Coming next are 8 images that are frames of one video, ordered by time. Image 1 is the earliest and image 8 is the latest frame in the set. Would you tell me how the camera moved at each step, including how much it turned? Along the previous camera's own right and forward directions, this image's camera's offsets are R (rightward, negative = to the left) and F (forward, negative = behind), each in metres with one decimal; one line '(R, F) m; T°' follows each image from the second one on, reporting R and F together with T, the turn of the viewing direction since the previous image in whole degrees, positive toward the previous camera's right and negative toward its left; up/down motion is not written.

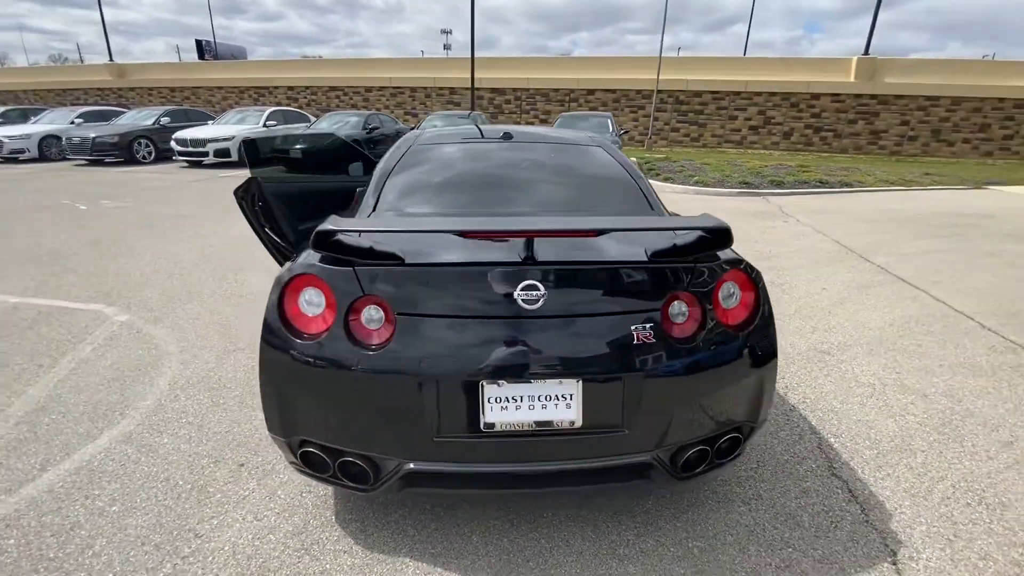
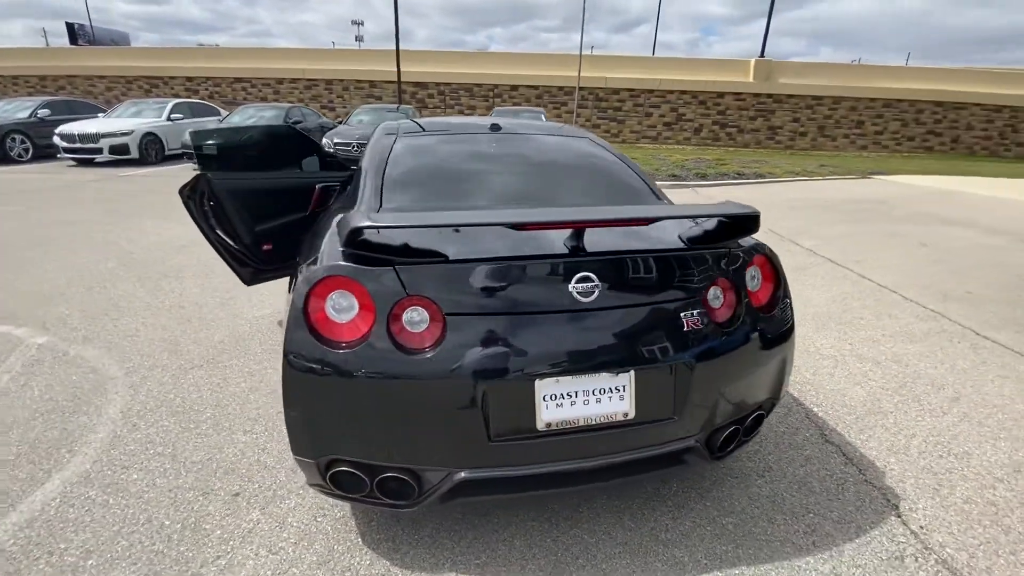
(-0.4, +0.1) m; +9°
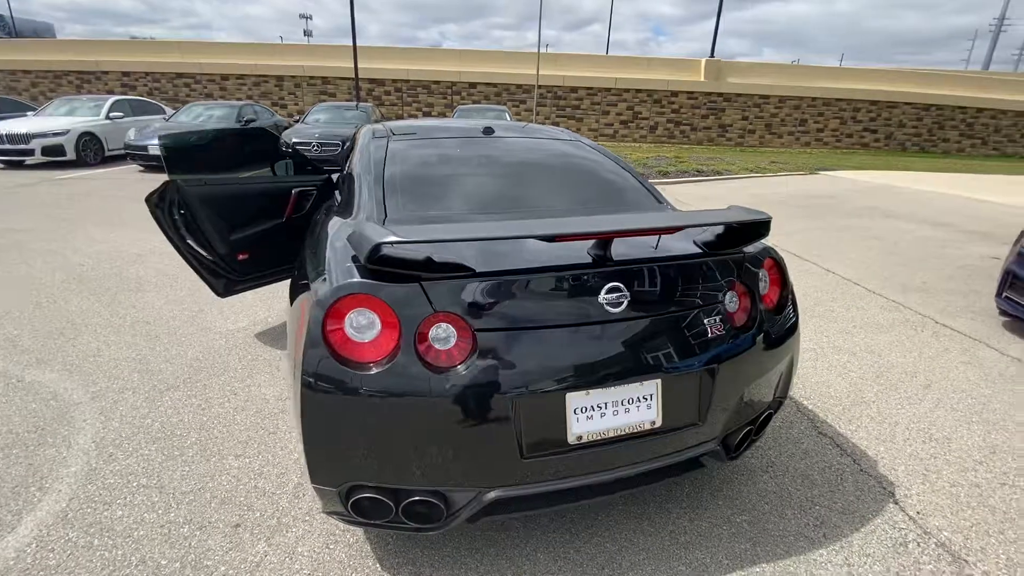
(-0.2, 0.0) m; +5°
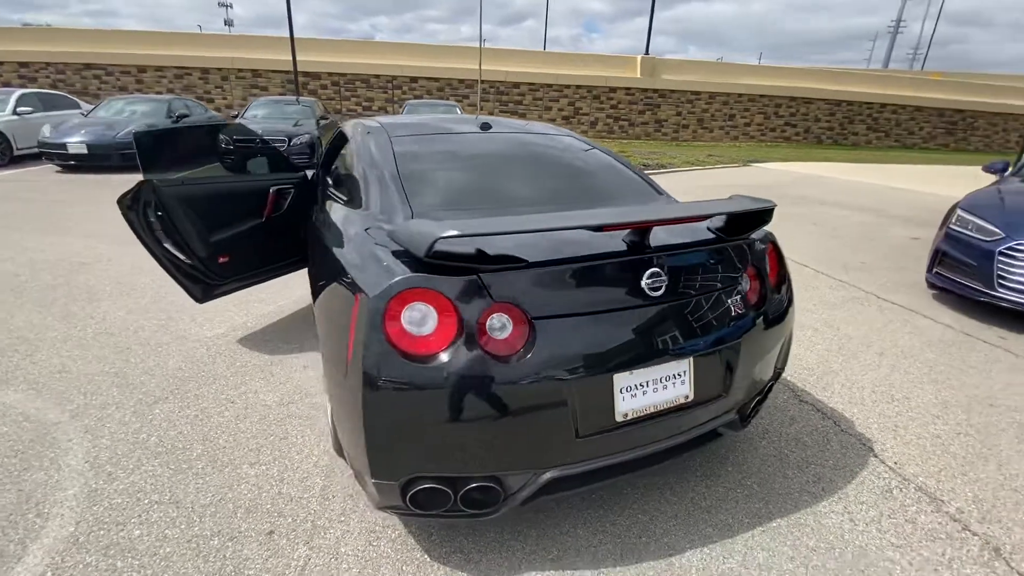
(-0.3, 0.0) m; +7°
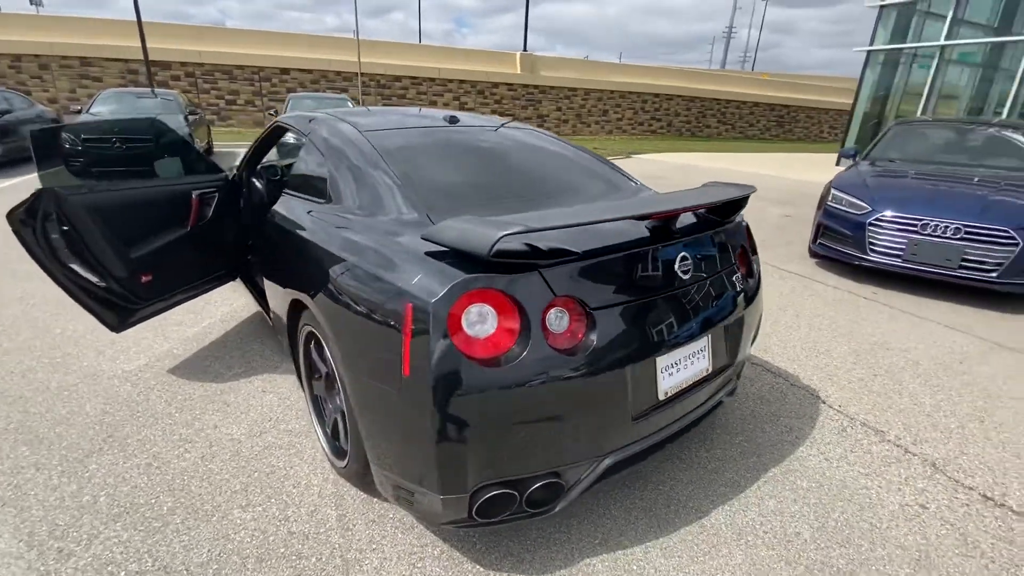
(-0.5, +0.1) m; +13°
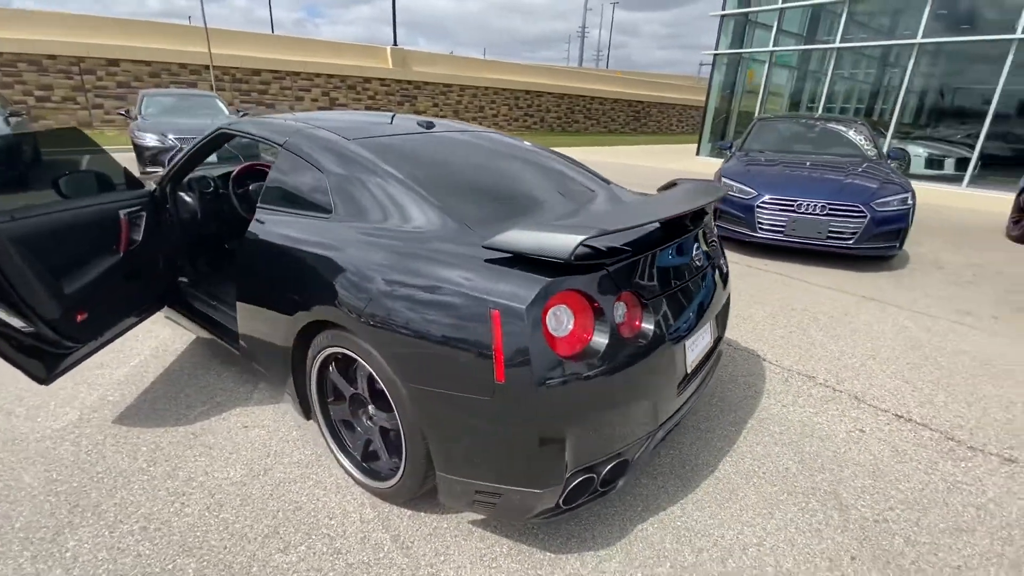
(-0.6, 0.0) m; +14°
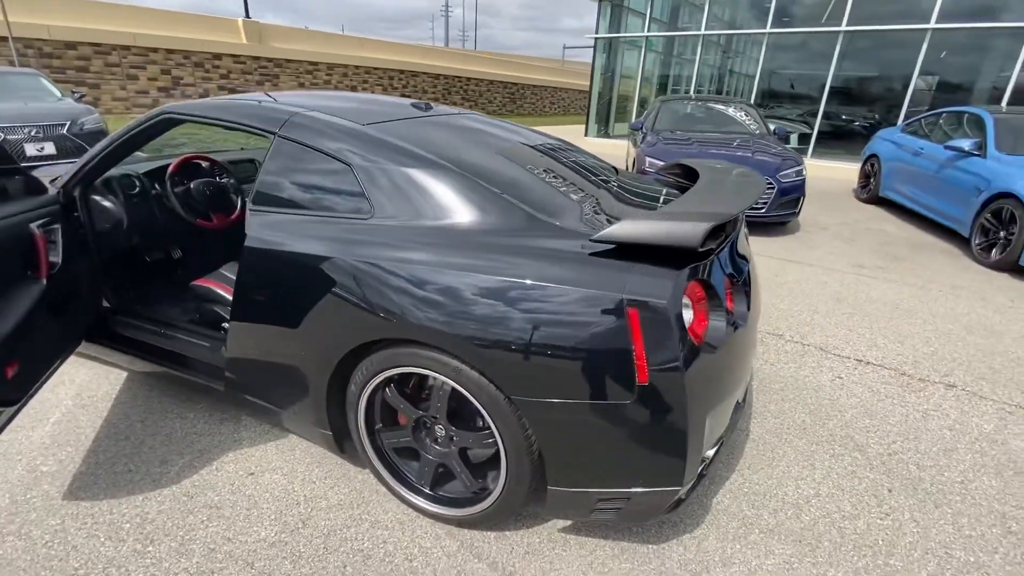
(-0.7, +0.2) m; +13°
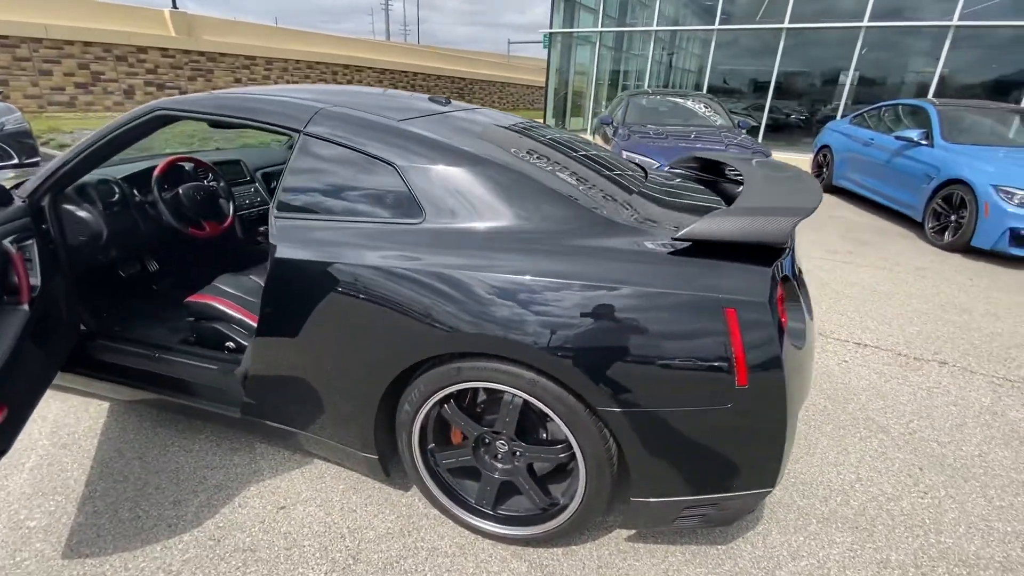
(-0.4, +0.1) m; +6°
